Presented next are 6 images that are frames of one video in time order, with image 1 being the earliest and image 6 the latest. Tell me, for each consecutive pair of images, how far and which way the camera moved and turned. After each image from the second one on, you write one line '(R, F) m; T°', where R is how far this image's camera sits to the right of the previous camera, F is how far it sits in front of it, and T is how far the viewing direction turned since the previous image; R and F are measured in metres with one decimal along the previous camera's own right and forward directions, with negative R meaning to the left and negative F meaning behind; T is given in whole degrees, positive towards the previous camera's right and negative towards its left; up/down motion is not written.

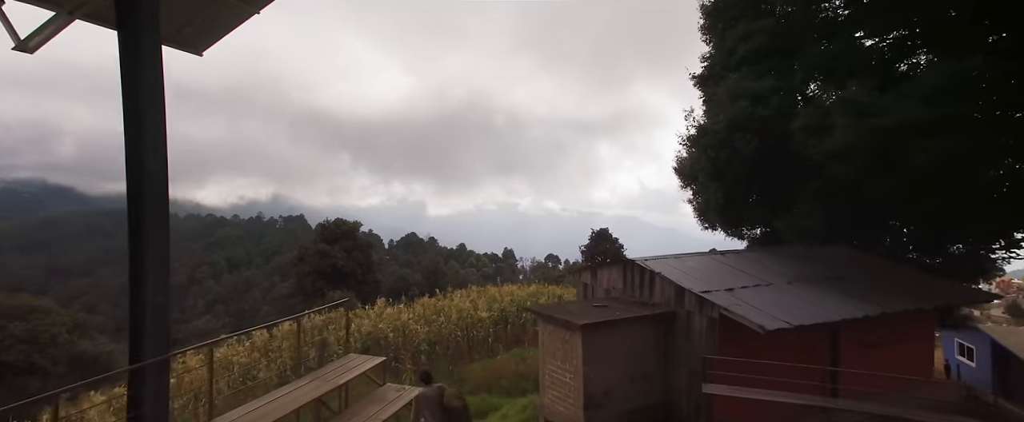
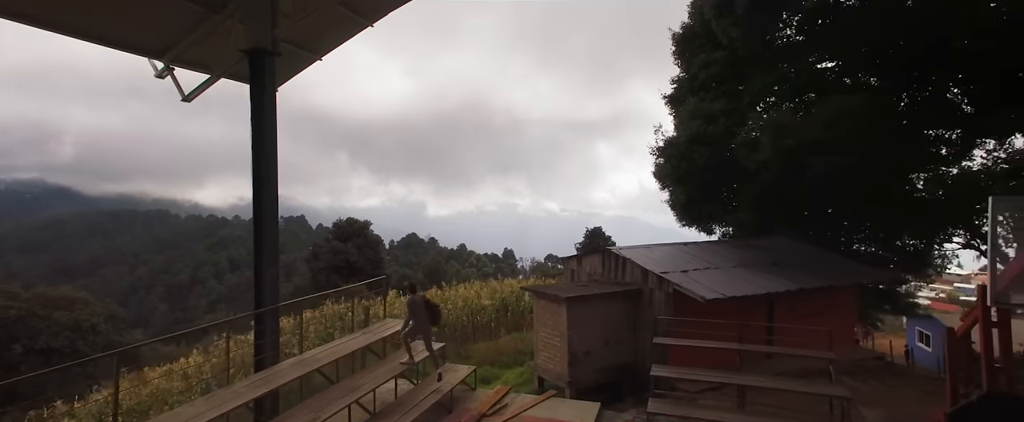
(0.0, -1.7) m; 0°
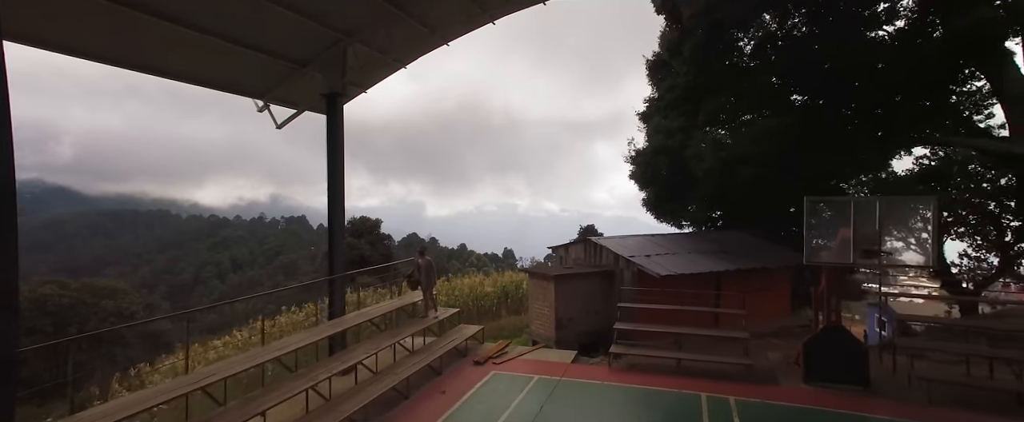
(0.0, -2.1) m; 0°
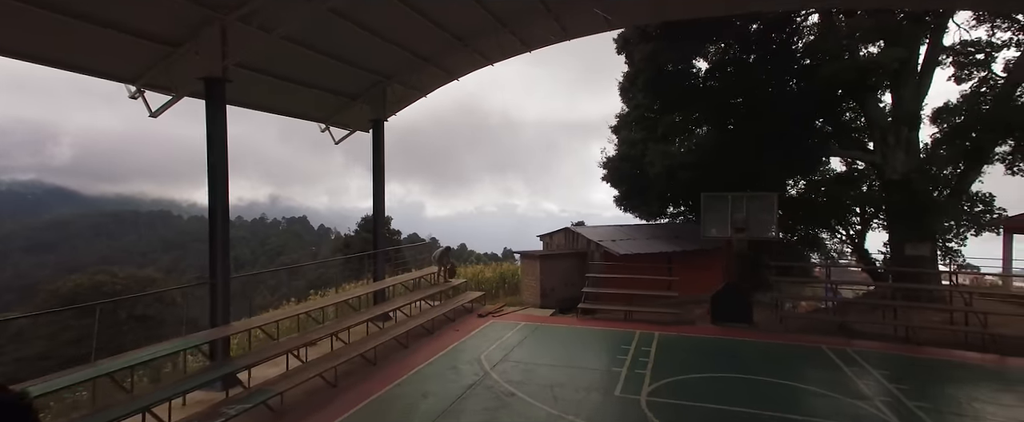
(+0.1, -2.7) m; 0°
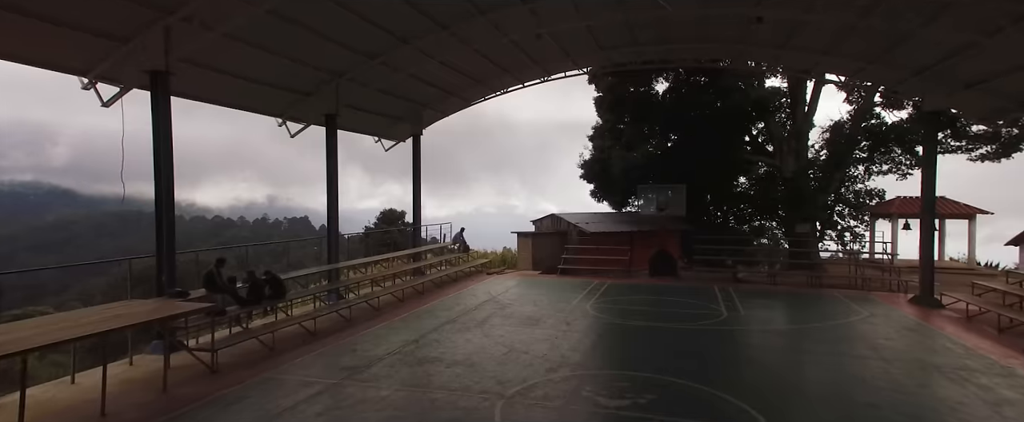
(0.0, -3.9) m; 0°
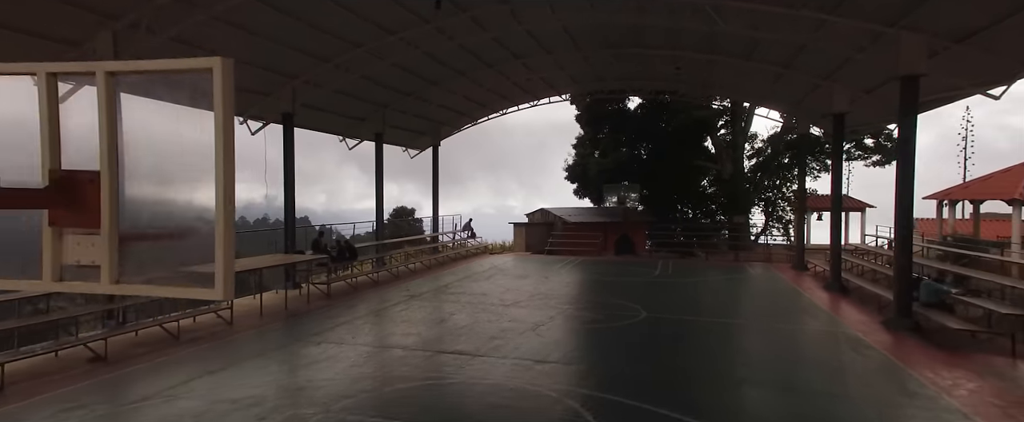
(+0.1, -3.7) m; 0°
